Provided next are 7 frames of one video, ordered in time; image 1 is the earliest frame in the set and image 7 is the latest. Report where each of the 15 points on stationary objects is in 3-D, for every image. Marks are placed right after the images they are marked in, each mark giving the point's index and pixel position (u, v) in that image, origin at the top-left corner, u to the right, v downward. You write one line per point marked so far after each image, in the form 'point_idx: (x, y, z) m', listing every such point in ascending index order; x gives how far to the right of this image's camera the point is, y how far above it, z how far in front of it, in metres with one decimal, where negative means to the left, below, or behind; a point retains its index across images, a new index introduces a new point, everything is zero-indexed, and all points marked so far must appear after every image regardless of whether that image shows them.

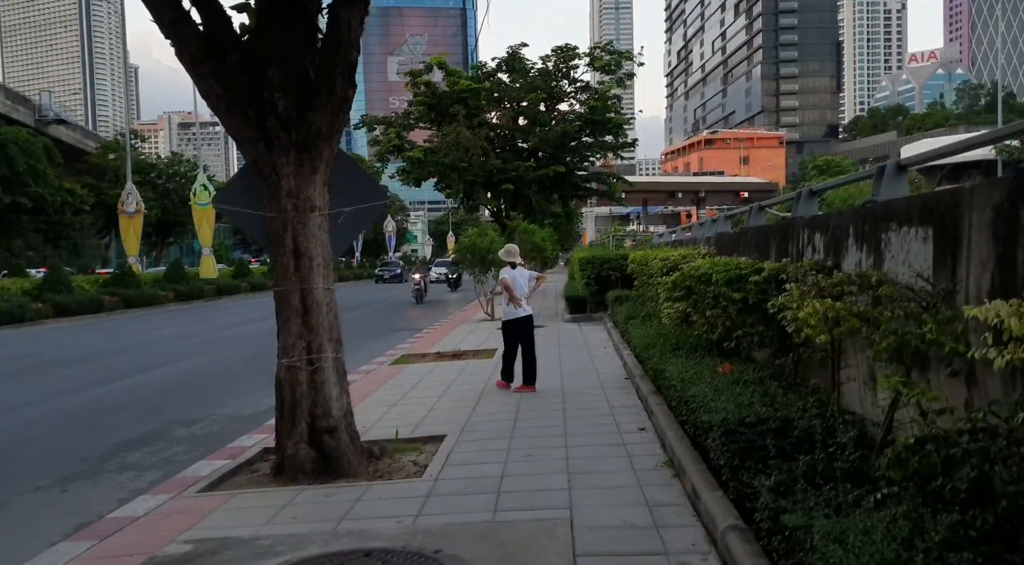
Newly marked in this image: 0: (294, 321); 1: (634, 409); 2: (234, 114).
0: (-1.6, -0.3, +6.1) m
1: (+1.2, -1.2, +7.7) m
2: (-2.1, +1.2, +6.0) m
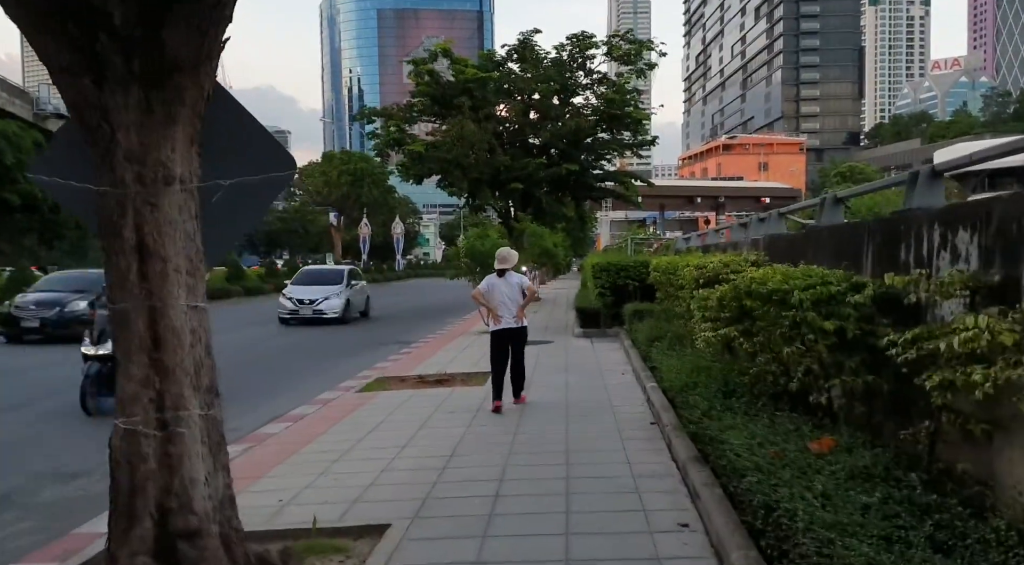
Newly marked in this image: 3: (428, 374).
0: (-1.8, -0.4, +3.9) m
1: (+1.1, -1.3, +5.4) m
2: (-2.2, +1.2, +3.7) m
3: (-1.2, -1.3, +11.7) m
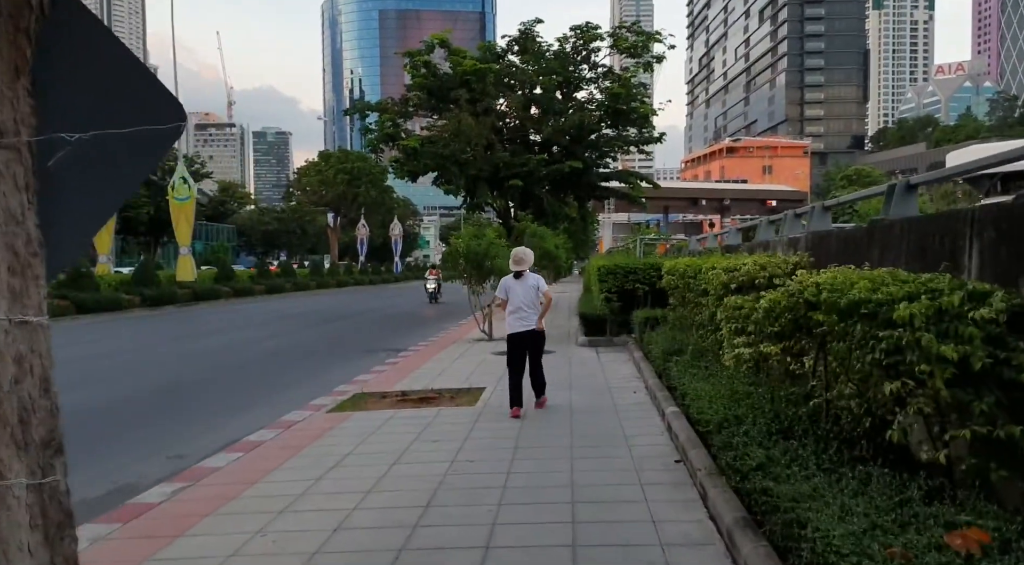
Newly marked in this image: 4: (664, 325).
0: (-1.8, -0.4, +2.5) m
1: (+1.0, -1.4, +4.0) m
2: (-2.2, +1.2, +2.4) m
3: (-1.2, -1.3, +10.4) m
4: (+2.2, -0.6, +11.8) m
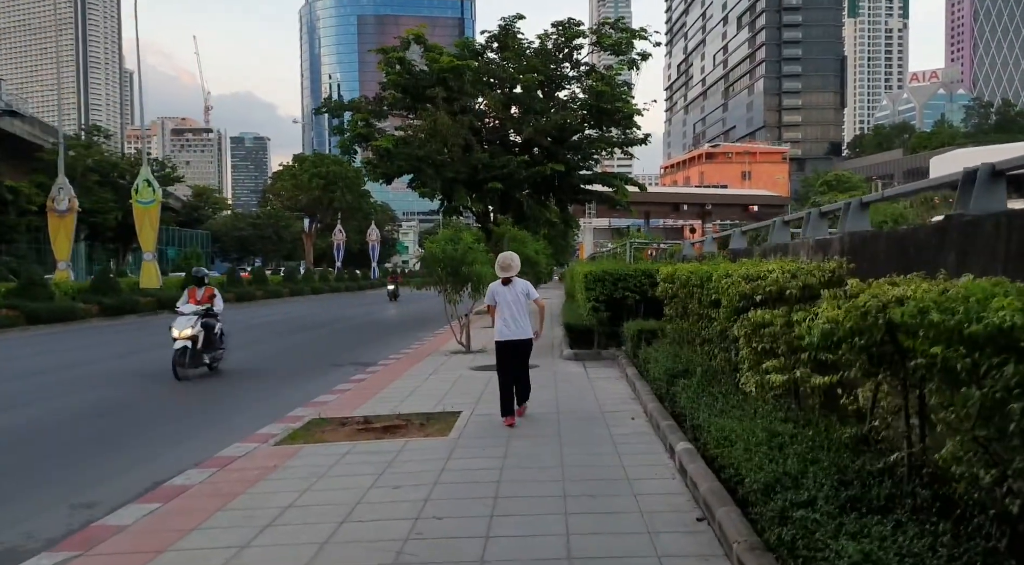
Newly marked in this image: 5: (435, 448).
0: (-1.9, -0.4, +1.3) m
1: (+0.9, -1.4, +2.8) m
2: (-2.2, +1.1, +1.1) m
3: (-1.5, -1.4, +9.1) m
4: (+2.0, -0.7, +10.6) m
5: (-0.7, -1.5, +7.2) m
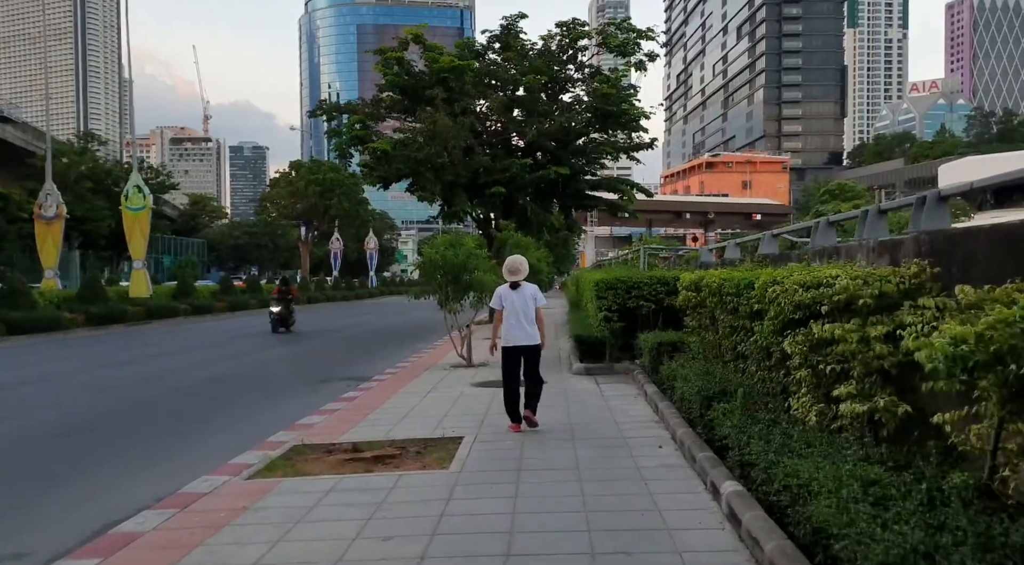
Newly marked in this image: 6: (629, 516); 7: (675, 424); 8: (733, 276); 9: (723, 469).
0: (-1.8, -0.4, +0.3) m
1: (+1.0, -1.4, +1.8) m
2: (-2.2, +1.1, +0.2) m
3: (-1.4, -1.5, +8.1) m
4: (+2.0, -0.8, +9.6) m
5: (-0.6, -1.5, +6.2) m
6: (+0.7, -1.5, +5.1) m
7: (+1.5, -1.3, +7.4) m
8: (+2.1, +0.1, +7.5) m
9: (+1.4, -1.3, +5.6) m
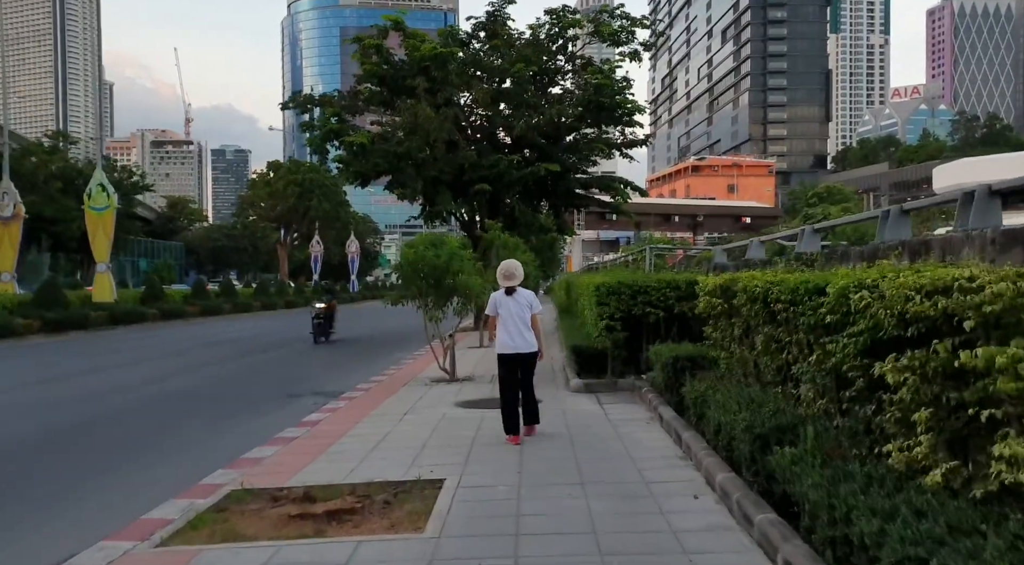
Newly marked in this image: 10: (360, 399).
0: (-1.7, -0.4, -1.3) m
1: (+1.1, -1.4, +0.3) m
2: (-2.1, +1.1, -1.4) m
3: (-1.4, -1.6, +6.5) m
4: (+1.9, -0.9, +8.1) m
5: (-0.6, -1.6, +4.6) m
6: (+0.7, -1.5, +3.6) m
7: (+1.4, -1.3, +5.9) m
8: (+2.0, 0.0, +6.0) m
9: (+1.4, -1.3, +4.1) m
10: (-2.3, -1.7, +11.8) m
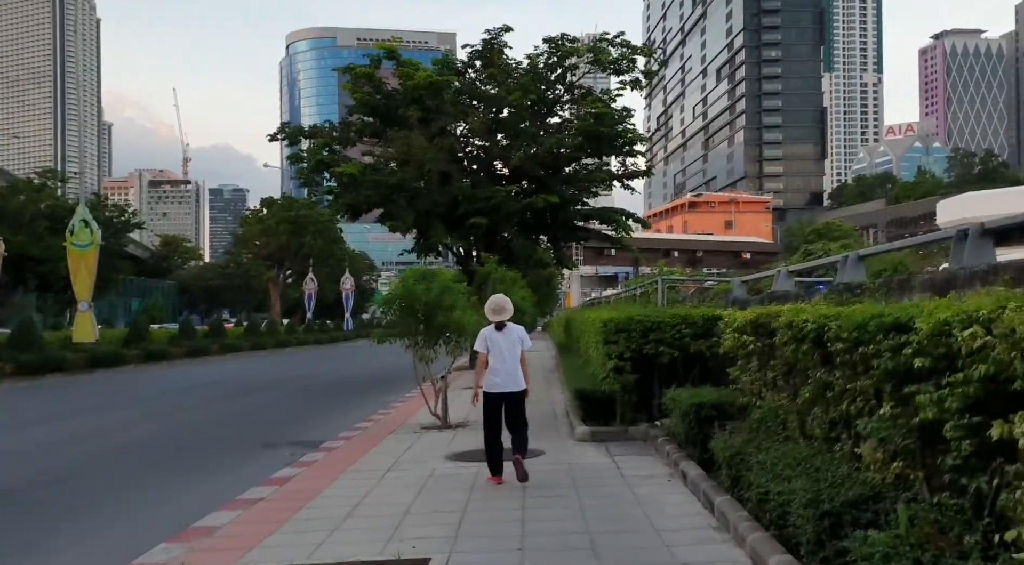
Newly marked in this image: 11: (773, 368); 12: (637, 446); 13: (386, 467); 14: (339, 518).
0: (-1.7, -0.3, -2.4) m
1: (+1.1, -1.4, -0.8) m
2: (-2.0, +1.3, -2.4) m
3: (-1.4, -1.8, +5.4) m
4: (+1.9, -1.2, +7.0) m
5: (-0.6, -1.7, +3.5) m
6: (+0.7, -1.6, +2.4) m
7: (+1.4, -1.5, +4.8) m
8: (+2.0, -0.2, +5.0) m
9: (+1.4, -1.4, +2.9) m
10: (-2.3, -2.2, +10.6) m
11: (+2.0, -0.7, +6.1) m
12: (+1.4, -1.9, +9.3) m
13: (-1.4, -2.0, +8.7) m
14: (-1.3, -1.9, +6.4) m
